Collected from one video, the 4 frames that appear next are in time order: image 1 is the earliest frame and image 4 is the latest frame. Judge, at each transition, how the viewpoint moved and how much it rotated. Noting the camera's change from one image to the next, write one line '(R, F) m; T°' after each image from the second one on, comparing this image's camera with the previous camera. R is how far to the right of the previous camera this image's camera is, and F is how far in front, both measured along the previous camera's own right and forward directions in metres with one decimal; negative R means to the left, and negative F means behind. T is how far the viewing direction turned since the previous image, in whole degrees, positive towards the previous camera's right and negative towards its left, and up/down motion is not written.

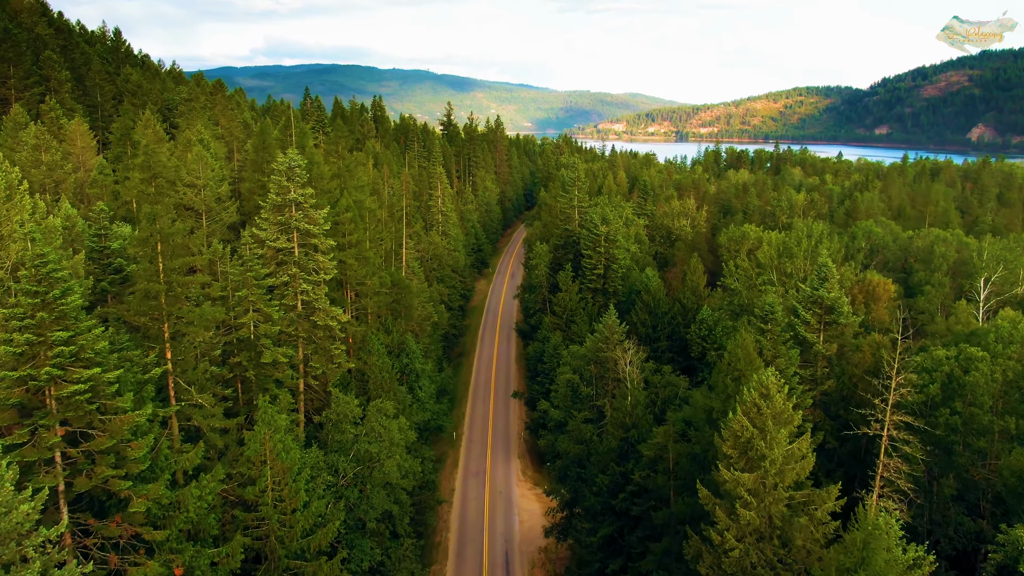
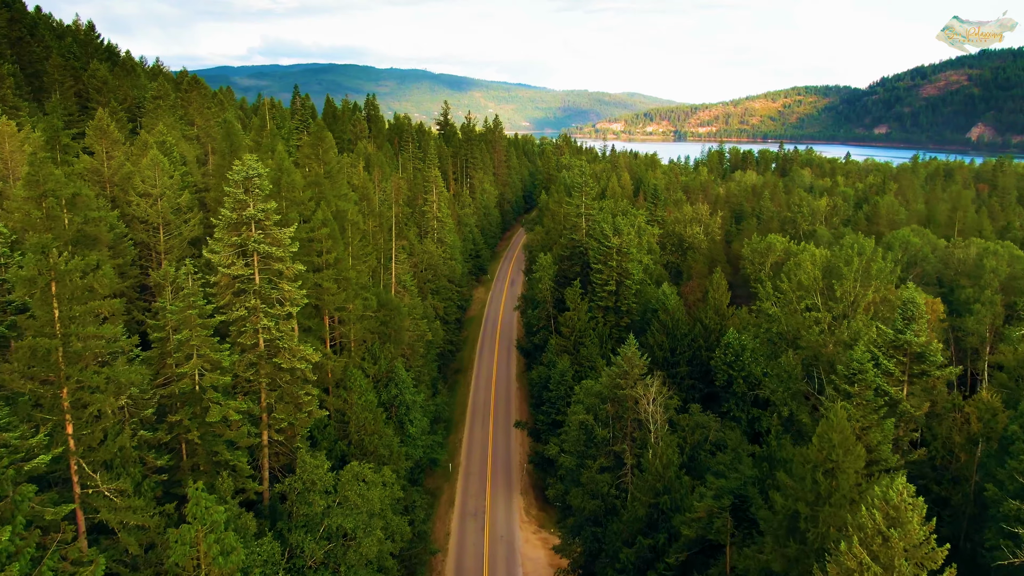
(-0.3, +6.0) m; 0°
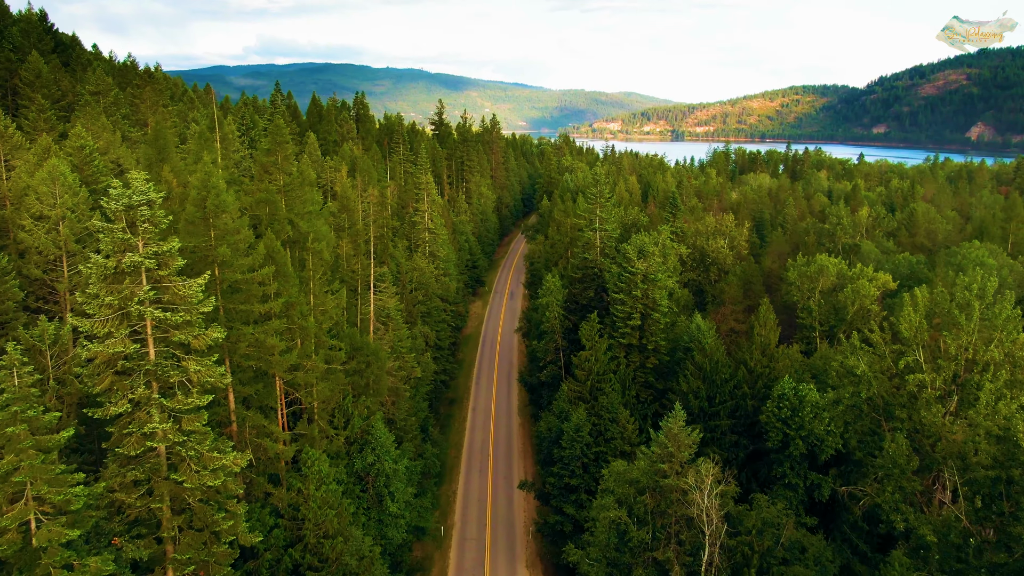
(-0.4, +9.2) m; 0°
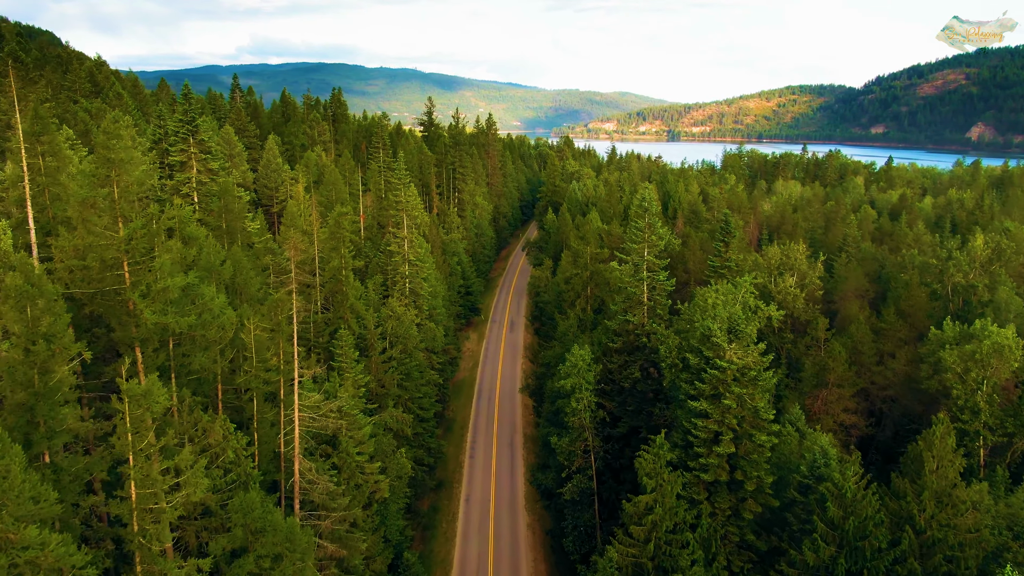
(-0.7, +16.9) m; 0°
